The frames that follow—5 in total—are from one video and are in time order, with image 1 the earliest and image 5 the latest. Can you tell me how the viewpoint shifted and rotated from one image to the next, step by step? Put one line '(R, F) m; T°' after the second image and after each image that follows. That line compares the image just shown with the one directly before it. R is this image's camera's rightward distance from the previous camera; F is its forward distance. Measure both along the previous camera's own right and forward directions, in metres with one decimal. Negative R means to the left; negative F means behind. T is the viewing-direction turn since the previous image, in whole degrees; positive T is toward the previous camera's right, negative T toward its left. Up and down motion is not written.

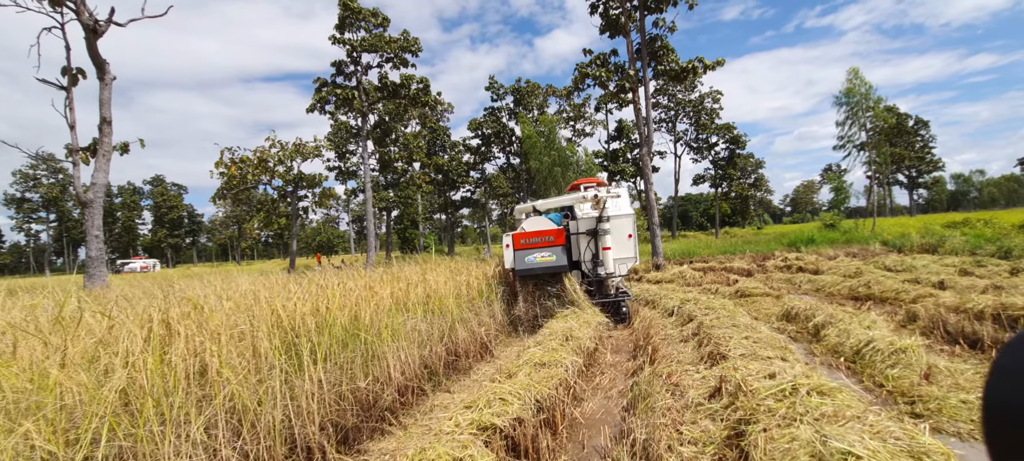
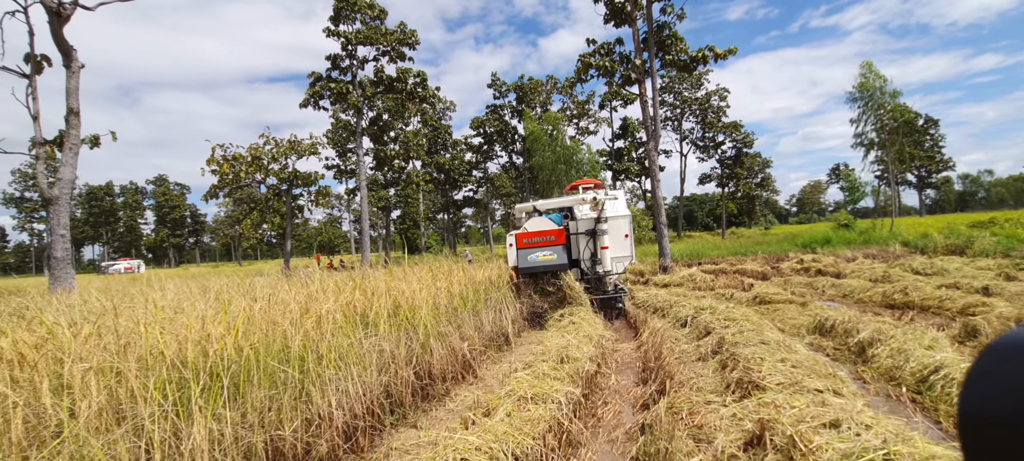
(+0.2, +0.9) m; -1°
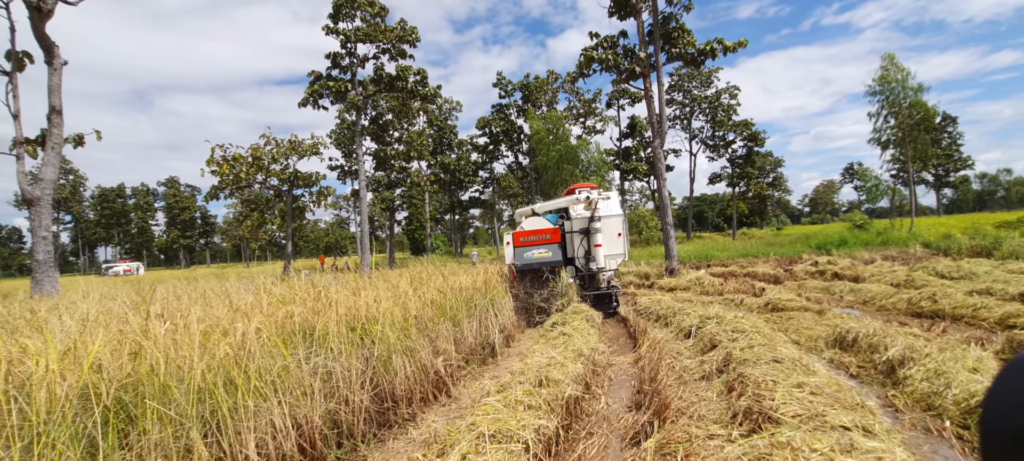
(+0.3, +0.6) m; -1°
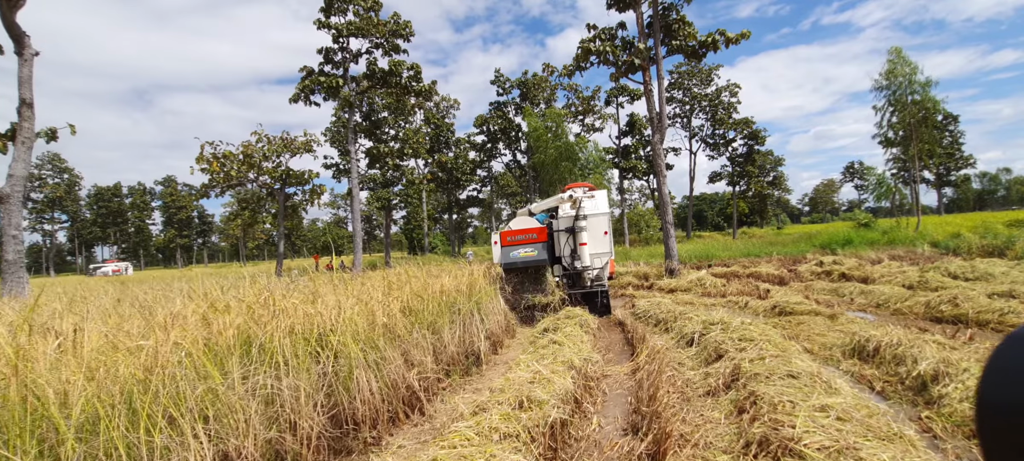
(+0.2, +0.5) m; 0°
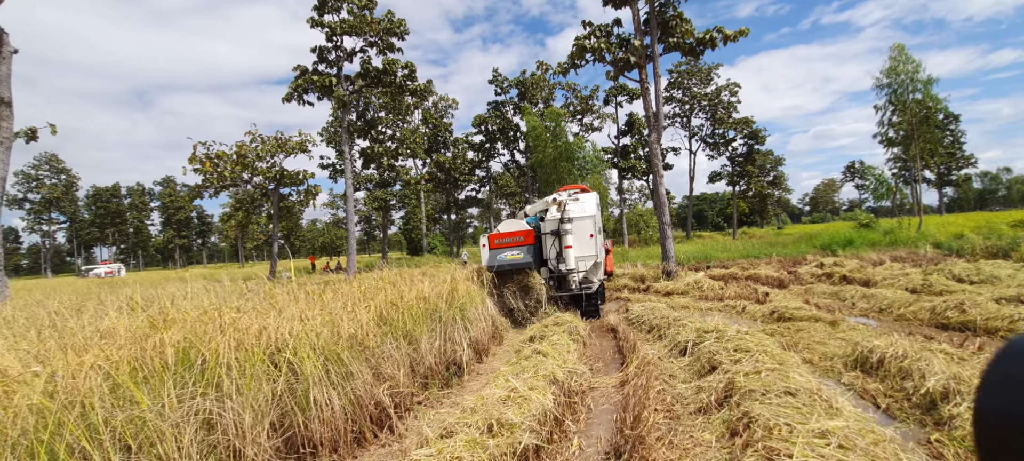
(+0.2, +0.3) m; 0°
